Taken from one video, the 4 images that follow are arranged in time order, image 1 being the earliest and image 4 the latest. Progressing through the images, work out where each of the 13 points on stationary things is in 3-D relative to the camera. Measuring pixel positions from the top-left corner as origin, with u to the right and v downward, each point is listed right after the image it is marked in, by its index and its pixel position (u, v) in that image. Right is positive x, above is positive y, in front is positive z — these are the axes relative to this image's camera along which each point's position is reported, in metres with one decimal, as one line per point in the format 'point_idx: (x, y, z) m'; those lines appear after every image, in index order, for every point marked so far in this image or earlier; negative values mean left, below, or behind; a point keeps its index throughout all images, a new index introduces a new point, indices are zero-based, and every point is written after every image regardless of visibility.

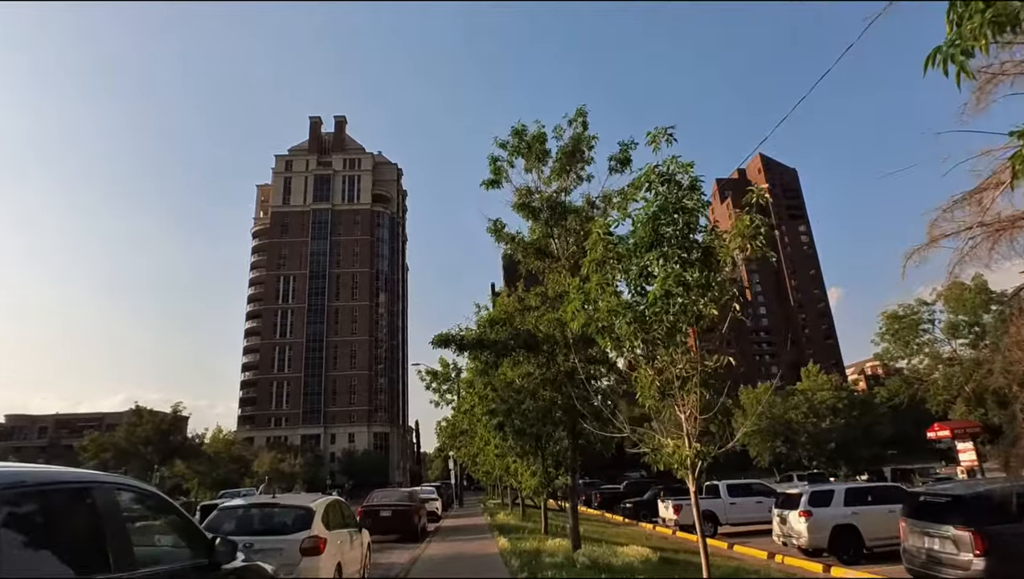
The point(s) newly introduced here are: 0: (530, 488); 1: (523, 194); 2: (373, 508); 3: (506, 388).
0: (+0.5, -5.1, +17.3) m
1: (+0.2, +1.7, +12.1) m
2: (-3.6, -5.7, +17.6) m
3: (-0.1, -1.8, +12.1) m
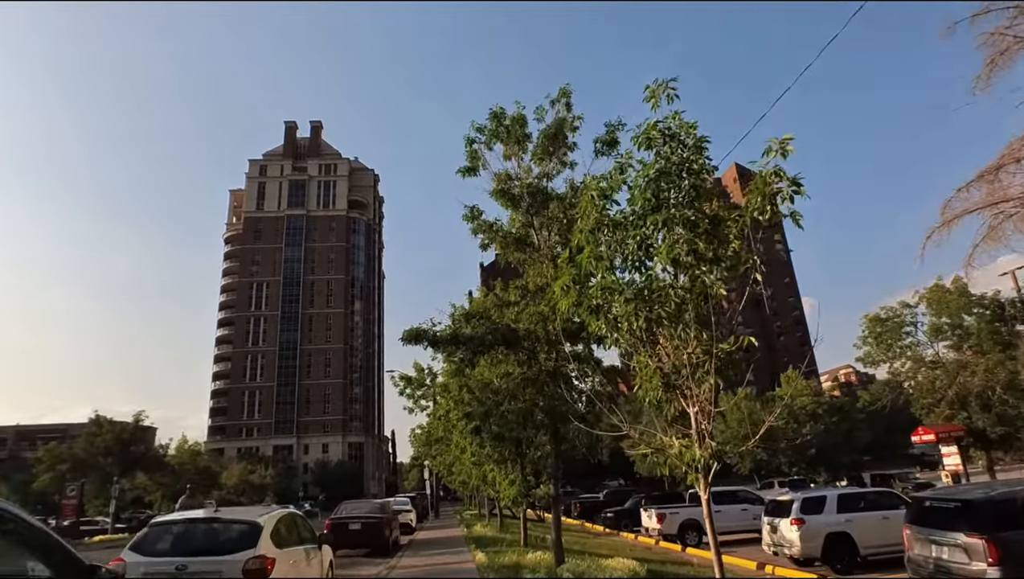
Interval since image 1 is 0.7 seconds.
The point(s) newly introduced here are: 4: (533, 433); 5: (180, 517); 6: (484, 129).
0: (-0.1, -5.0, +16.4) m
1: (-0.2, +1.8, +11.2) m
2: (-4.1, -5.6, +16.5) m
3: (-0.5, -1.7, +11.2) m
4: (+0.3, -2.2, +10.5) m
5: (-3.6, -2.4, +7.3) m
6: (-0.5, +2.8, +11.8) m
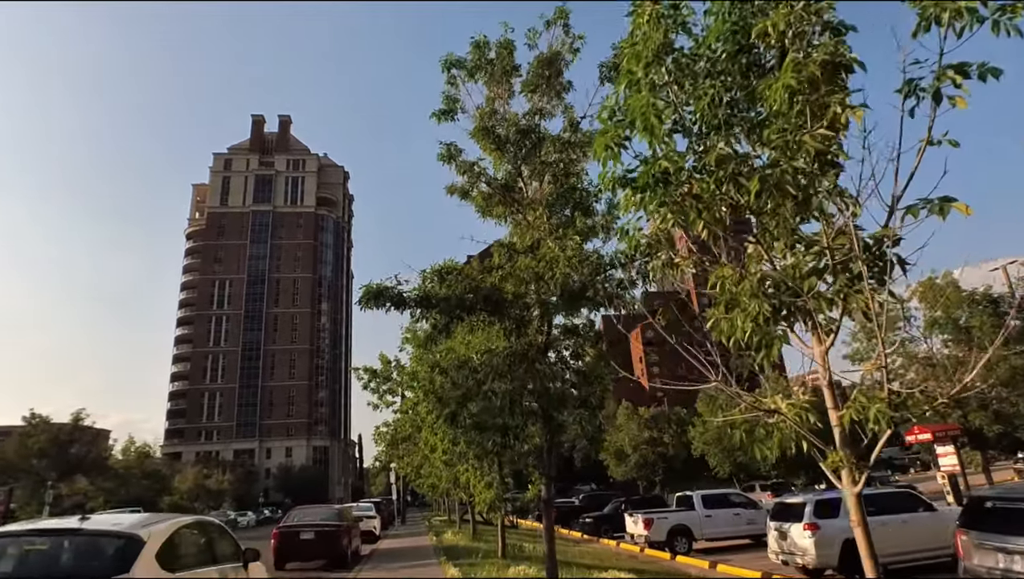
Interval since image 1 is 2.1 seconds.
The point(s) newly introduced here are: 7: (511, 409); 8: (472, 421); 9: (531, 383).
0: (-0.6, -4.5, +14.5) m
1: (-0.4, +2.3, +9.3) m
2: (-4.6, -5.1, +14.4) m
3: (-0.8, -1.1, +9.3) m
4: (+0.1, -1.7, +8.6) m
5: (-3.7, -1.8, +5.3) m
6: (-0.7, +3.3, +9.9) m
7: (0.0, -1.5, +8.5) m
8: (-0.5, -1.7, +9.1) m
9: (+0.2, -1.1, +8.4) m
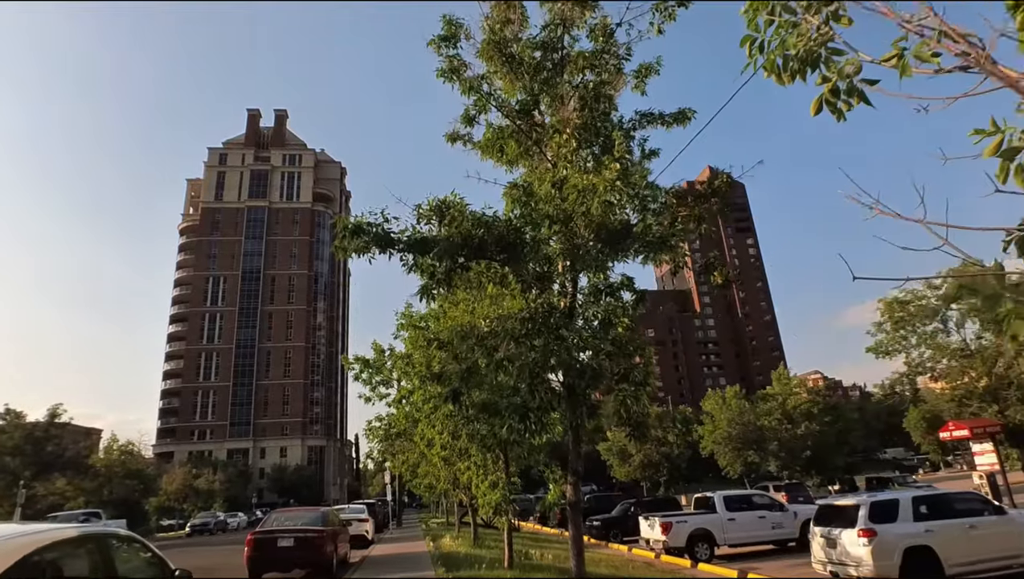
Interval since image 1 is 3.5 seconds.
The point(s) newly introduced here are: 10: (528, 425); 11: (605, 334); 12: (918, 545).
0: (-0.4, -4.0, +12.7) m
1: (-0.2, +2.8, +7.6) m
2: (-4.5, -4.5, +12.7) m
3: (-0.6, -0.6, +7.5) m
4: (+0.3, -1.2, +6.9) m
5: (-3.5, -1.3, +3.5) m
6: (-0.5, +3.8, +8.1) m
7: (+0.2, -1.0, +6.7) m
8: (-0.3, -1.2, +7.3) m
9: (+0.4, -0.6, +6.7) m
10: (+0.1, -1.4, +7.0) m
11: (+1.0, -0.5, +7.1) m
12: (+6.8, -4.3, +11.4) m
